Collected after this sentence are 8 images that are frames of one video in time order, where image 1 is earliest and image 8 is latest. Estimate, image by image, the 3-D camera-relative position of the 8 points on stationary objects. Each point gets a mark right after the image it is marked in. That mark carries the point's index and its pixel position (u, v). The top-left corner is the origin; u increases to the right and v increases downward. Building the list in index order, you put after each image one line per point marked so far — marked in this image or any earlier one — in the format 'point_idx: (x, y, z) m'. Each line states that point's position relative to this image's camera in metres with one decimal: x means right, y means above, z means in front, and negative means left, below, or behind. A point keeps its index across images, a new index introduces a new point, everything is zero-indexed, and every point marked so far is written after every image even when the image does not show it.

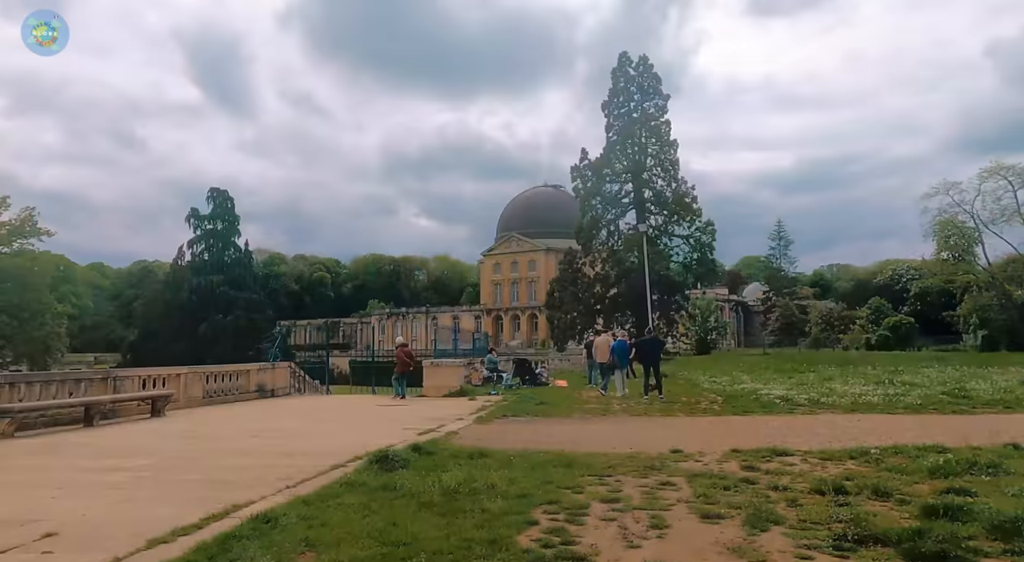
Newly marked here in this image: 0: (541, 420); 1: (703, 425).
0: (+0.6, -2.7, +13.6) m
1: (+3.4, -2.5, +12.1) m
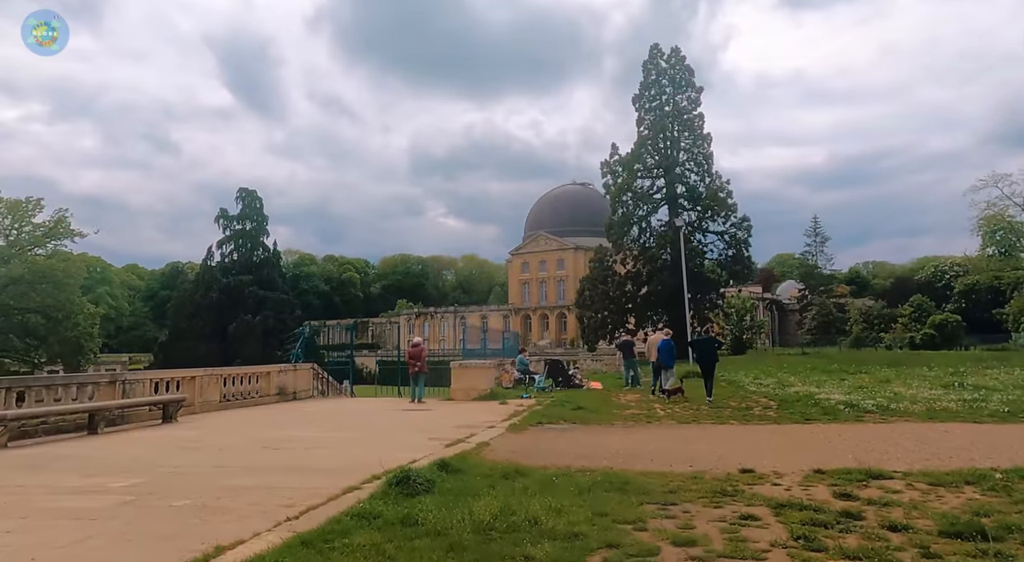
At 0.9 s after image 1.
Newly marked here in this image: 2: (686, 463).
0: (+1.3, -2.6, +12.4) m
1: (+3.9, -2.4, +10.8) m
2: (+2.0, -2.1, +7.9) m
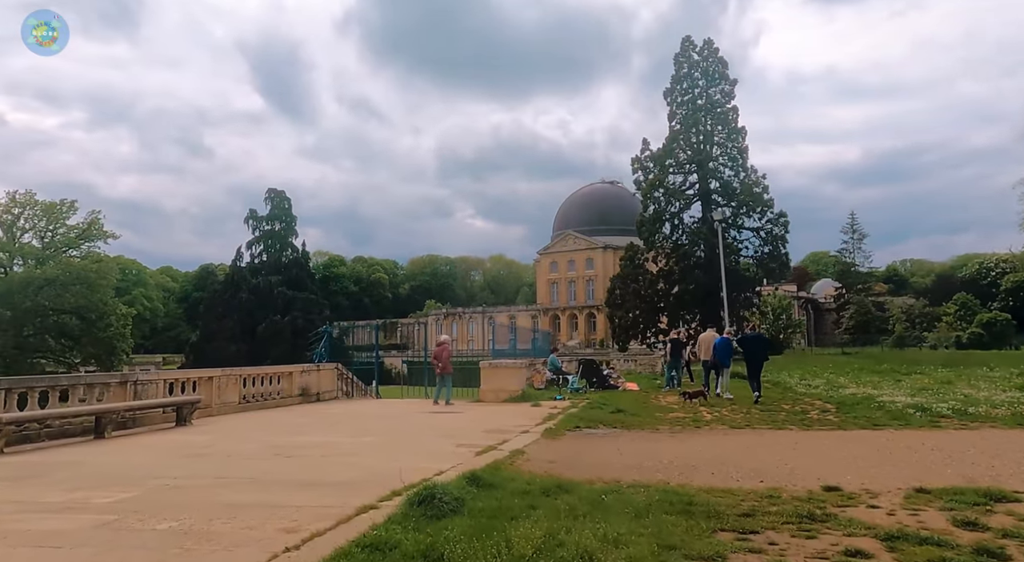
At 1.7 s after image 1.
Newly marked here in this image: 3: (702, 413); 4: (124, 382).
0: (+1.8, -2.5, +11.3) m
1: (+4.5, -2.2, +9.6) m
2: (+2.4, -2.0, +6.8) m
3: (+3.8, -2.7, +13.8) m
4: (-7.1, -1.9, +12.6) m
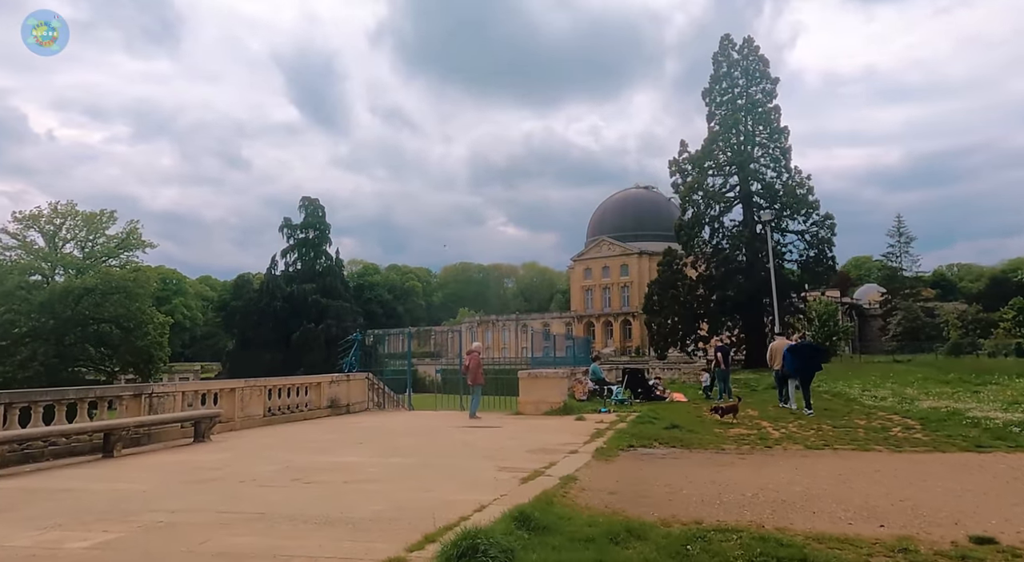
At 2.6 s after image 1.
0: (+2.5, -2.5, +10.0) m
1: (+5.1, -2.2, +8.2) m
2: (+2.9, -1.9, +5.5) m
3: (+4.6, -2.7, +12.4) m
4: (-6.3, -1.9, +11.7) m
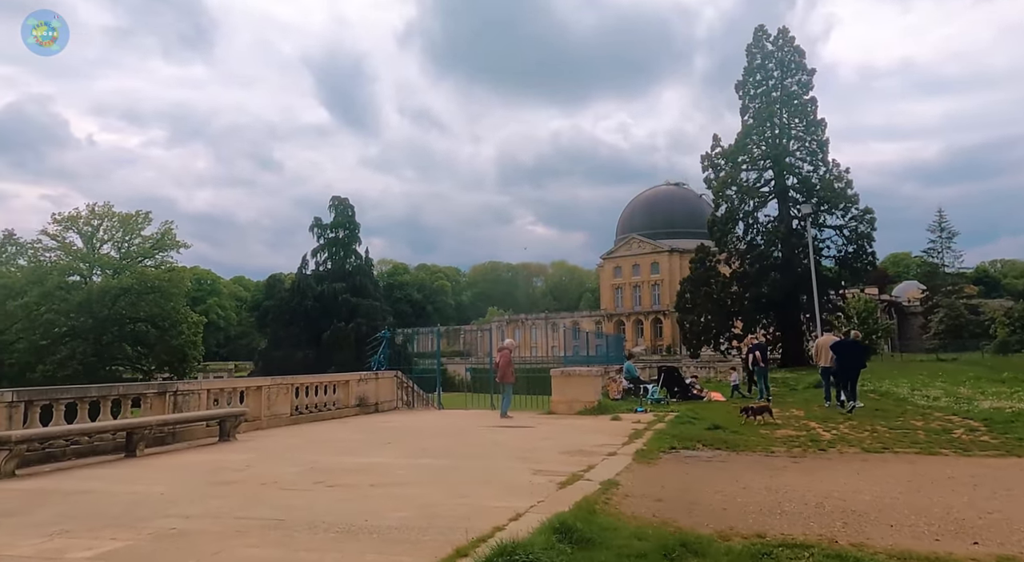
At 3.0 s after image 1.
0: (+3.0, -2.4, +9.4) m
1: (+5.5, -2.1, +7.4) m
2: (+3.2, -1.8, +4.8) m
3: (+5.2, -2.6, +11.7) m
4: (-5.8, -1.9, +11.4) m
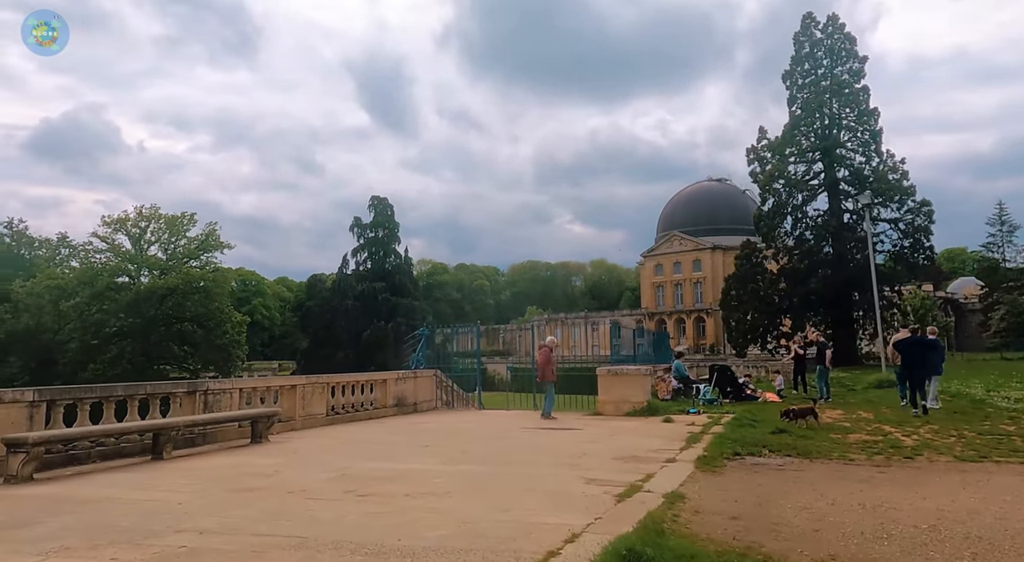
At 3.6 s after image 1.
0: (+3.6, -2.2, +8.4) m
1: (+5.9, -1.9, +6.3) m
2: (+3.5, -1.7, +3.9) m
3: (+5.9, -2.4, +10.6) m
4: (-5.1, -1.8, +10.9) m
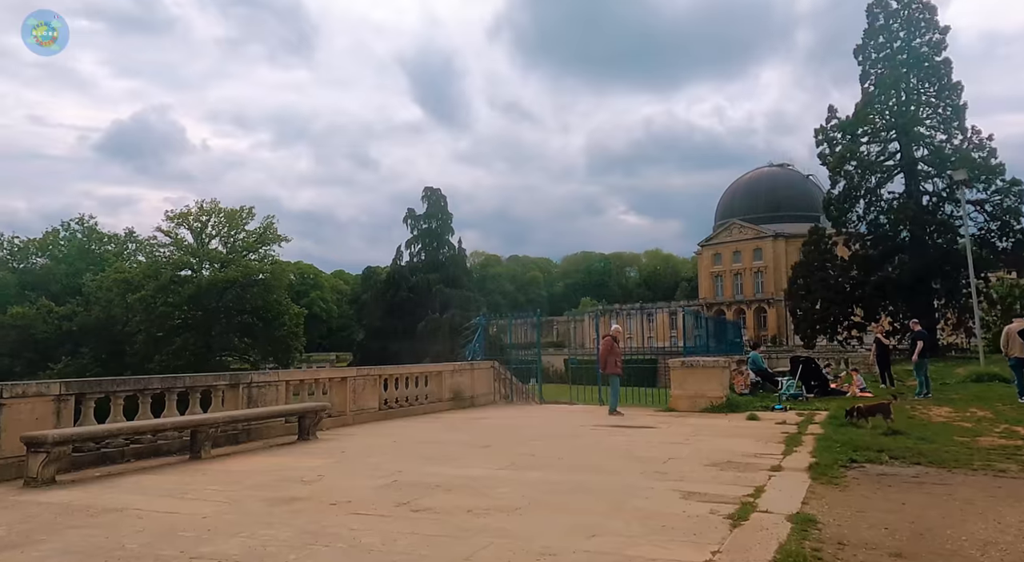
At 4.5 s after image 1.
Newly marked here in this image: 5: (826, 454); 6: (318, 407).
0: (+4.4, -2.0, +7.0) m
1: (+6.6, -1.7, +4.7) m
2: (+3.9, -1.4, +2.4) m
3: (+6.9, -2.1, +8.9) m
4: (-4.1, -1.5, +10.1) m
5: (+3.7, -2.1, +8.1) m
6: (-2.9, -1.9, +10.3) m
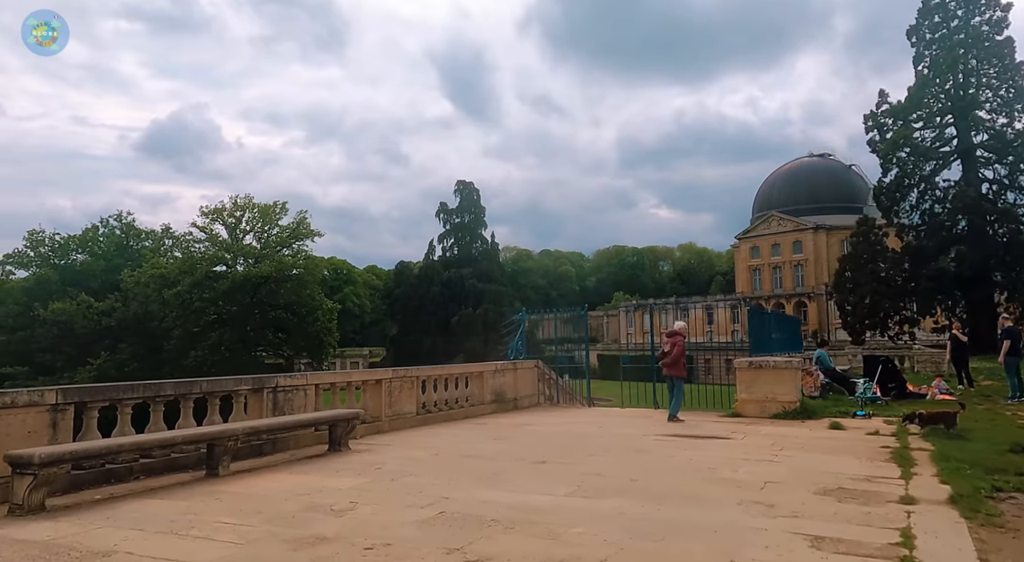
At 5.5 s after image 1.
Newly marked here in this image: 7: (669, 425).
0: (+5.0, -1.9, +5.5) m
1: (+7.1, -1.6, +3.2) m
2: (+4.3, -1.4, +1.0) m
3: (+7.6, -2.0, +7.4) m
4: (-3.3, -1.4, +9.1) m
5: (+4.3, -2.0, +6.7) m
6: (-2.2, -1.8, +9.2) m
7: (+2.8, -2.6, +12.2) m
